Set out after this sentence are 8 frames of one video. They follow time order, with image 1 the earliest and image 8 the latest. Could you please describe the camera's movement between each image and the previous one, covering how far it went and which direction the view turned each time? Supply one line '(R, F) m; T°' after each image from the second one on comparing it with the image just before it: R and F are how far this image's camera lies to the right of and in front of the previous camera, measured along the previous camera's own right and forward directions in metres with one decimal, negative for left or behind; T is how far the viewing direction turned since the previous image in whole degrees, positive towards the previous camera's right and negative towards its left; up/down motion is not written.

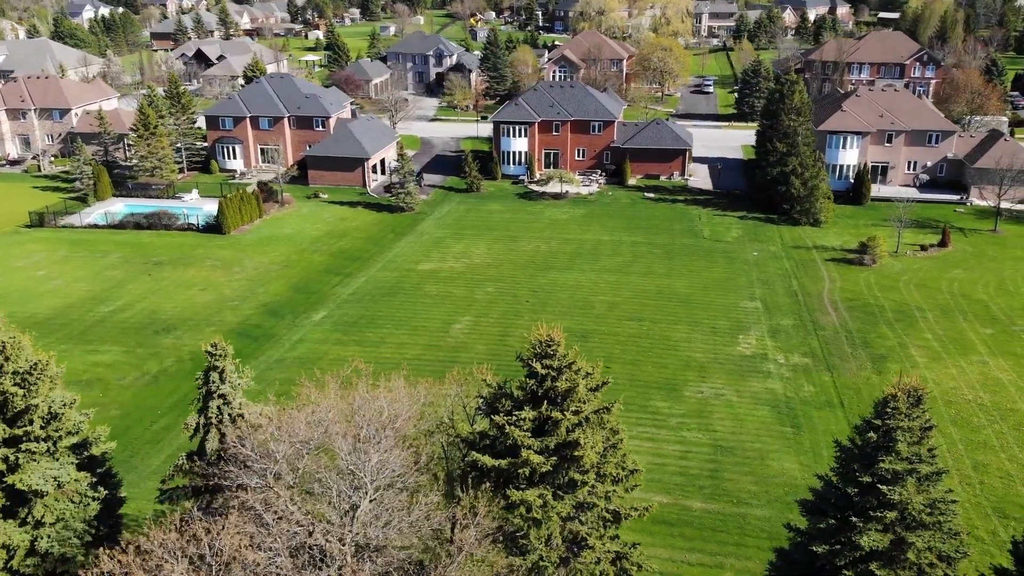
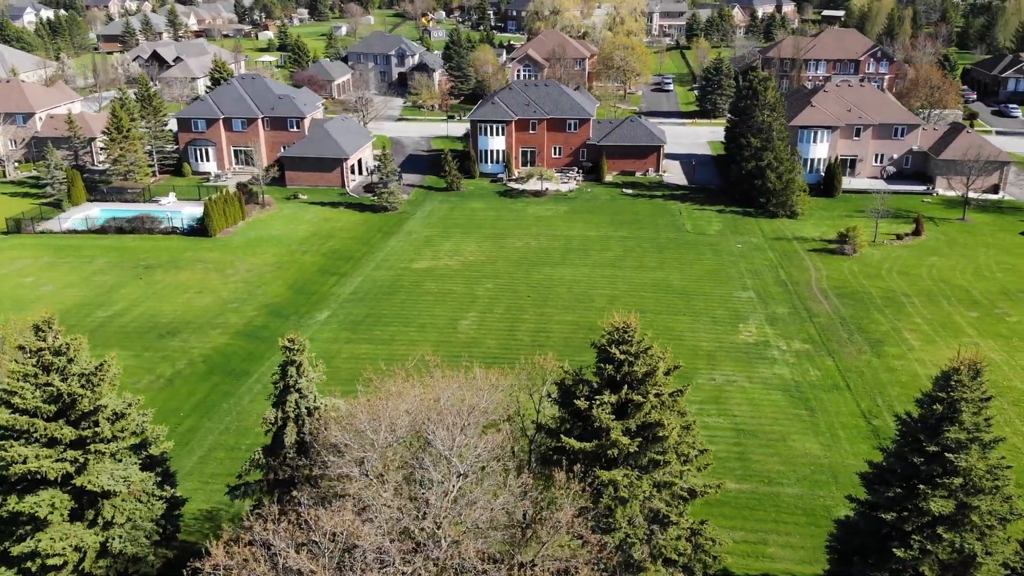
(-2.3, -0.5) m; +3°
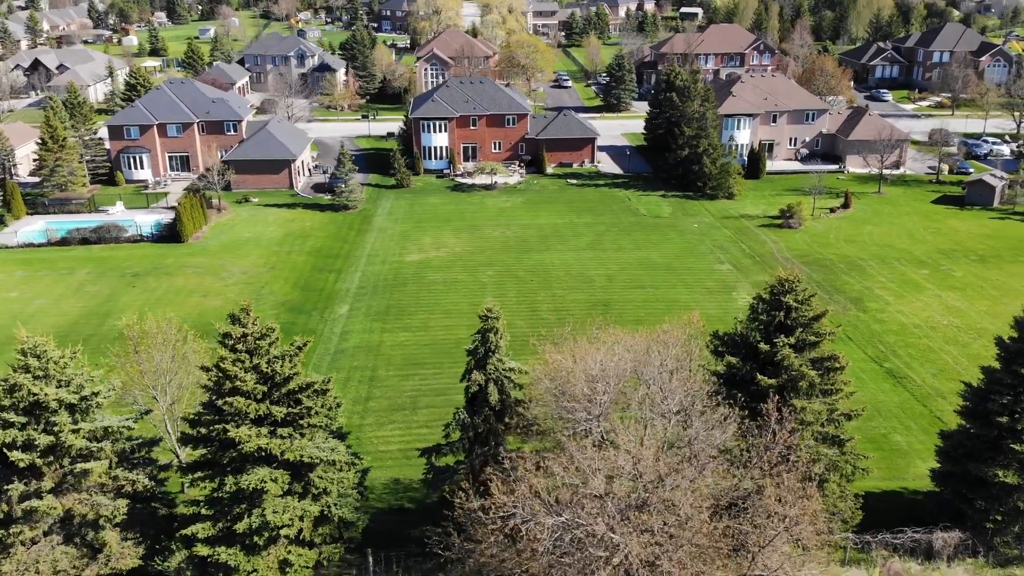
(-6.6, -1.7) m; +9°
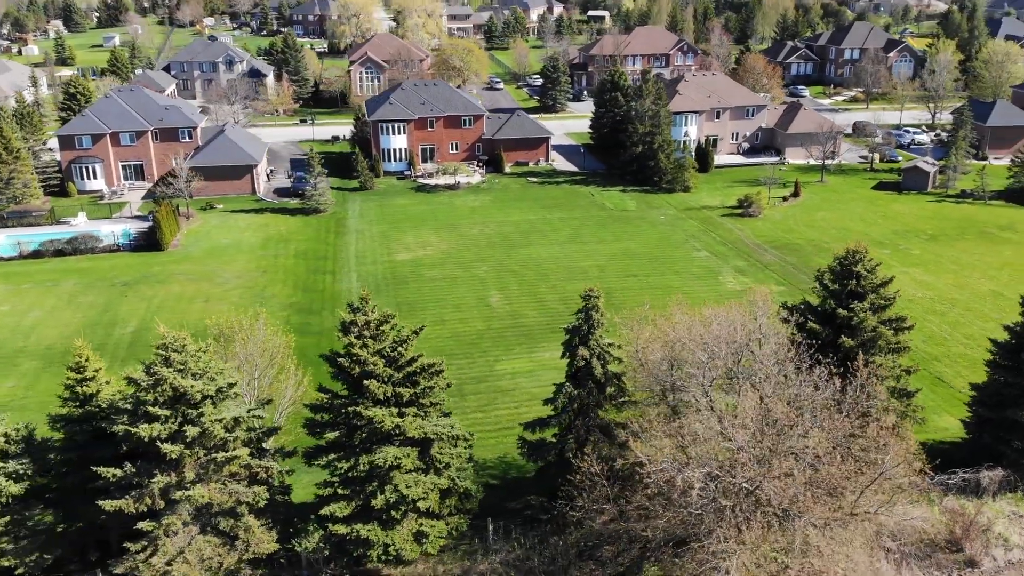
(-4.5, -1.2) m; +6°
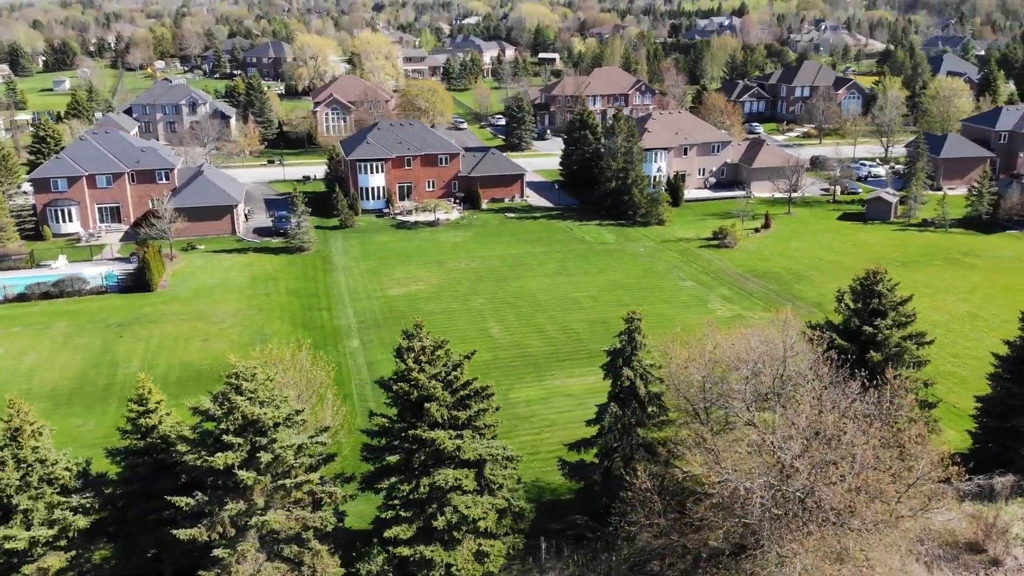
(-2.4, -0.8) m; +3°
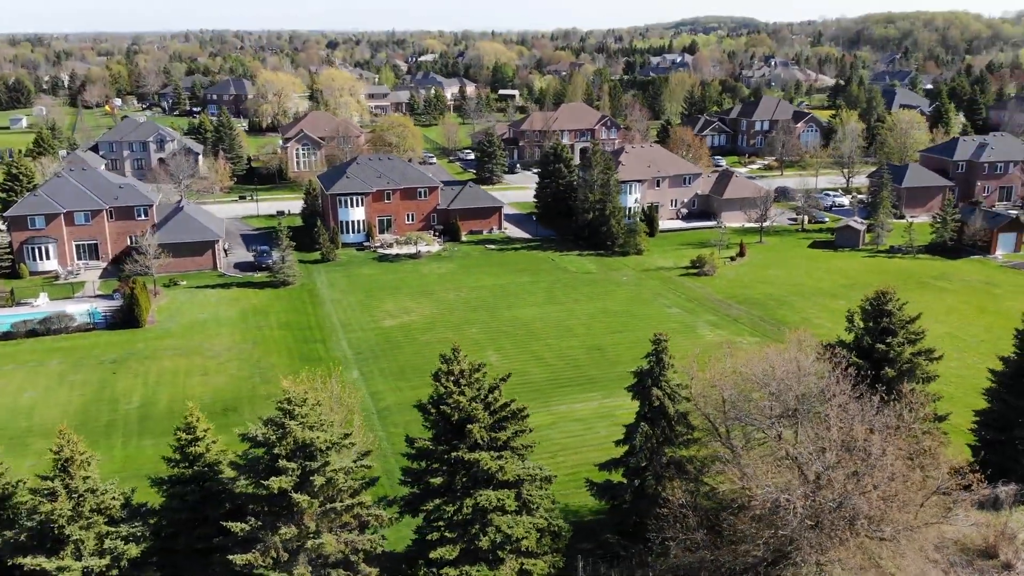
(-1.9, -0.6) m; +3°
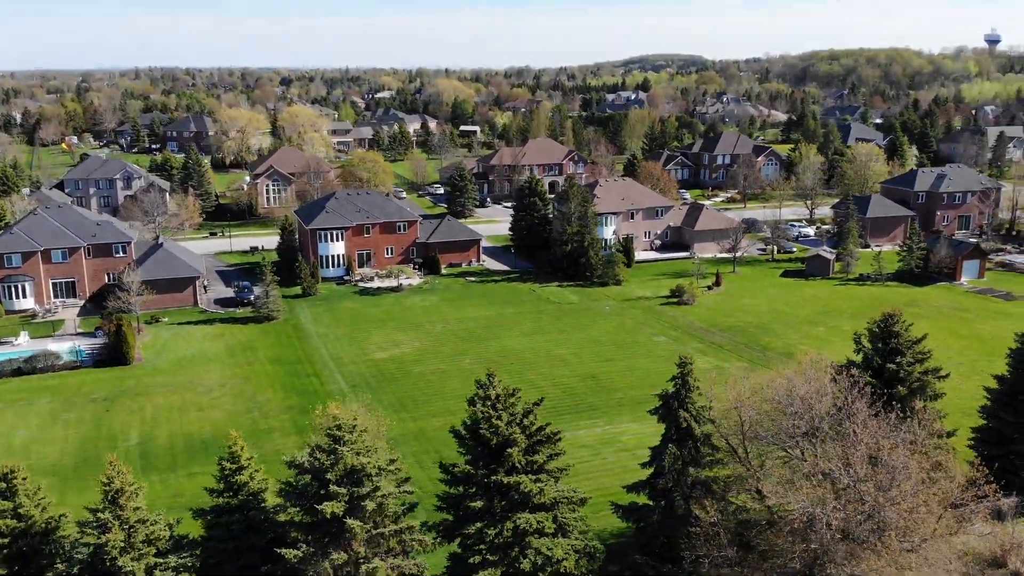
(-1.9, -0.6) m; +3°
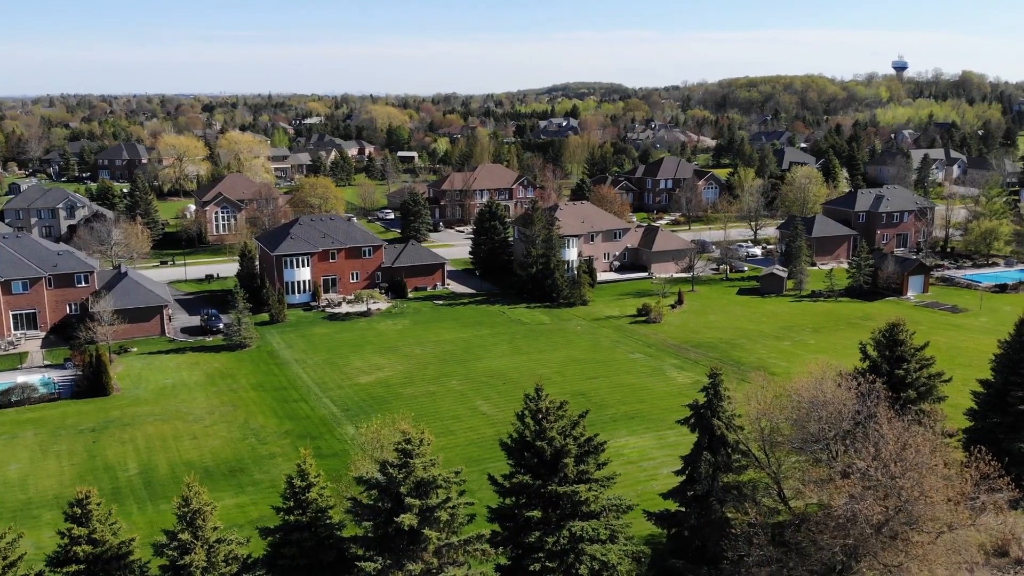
(-3.0, -0.8) m; +5°
